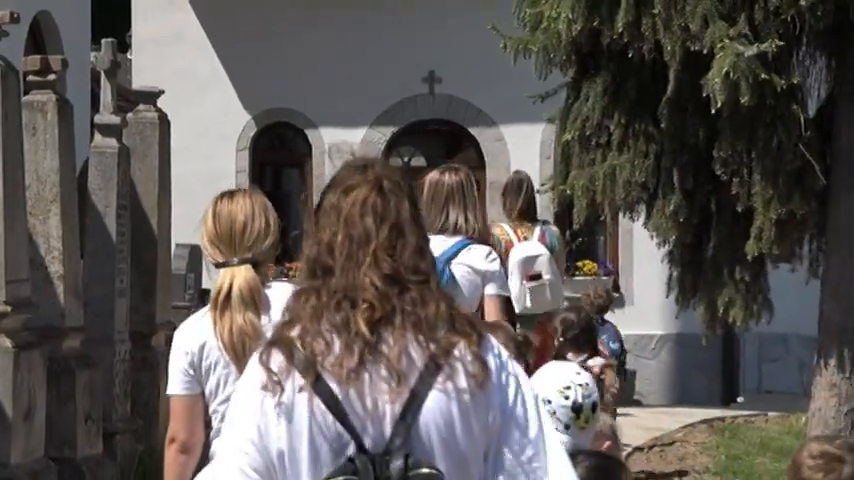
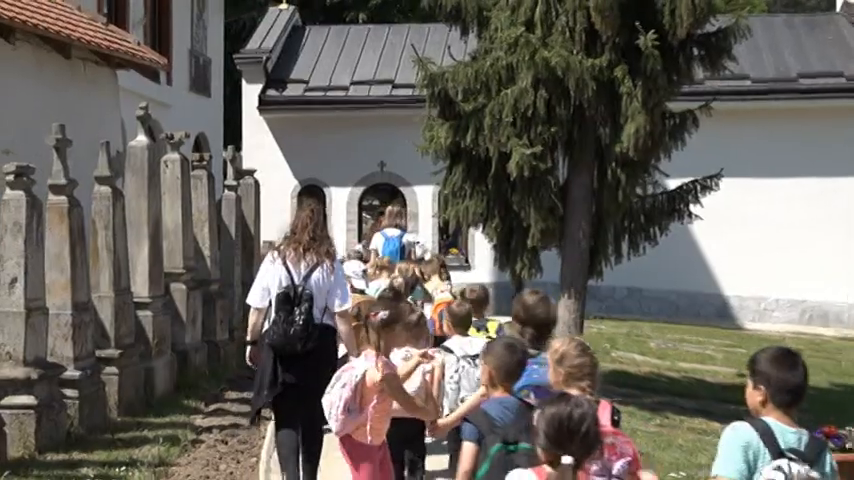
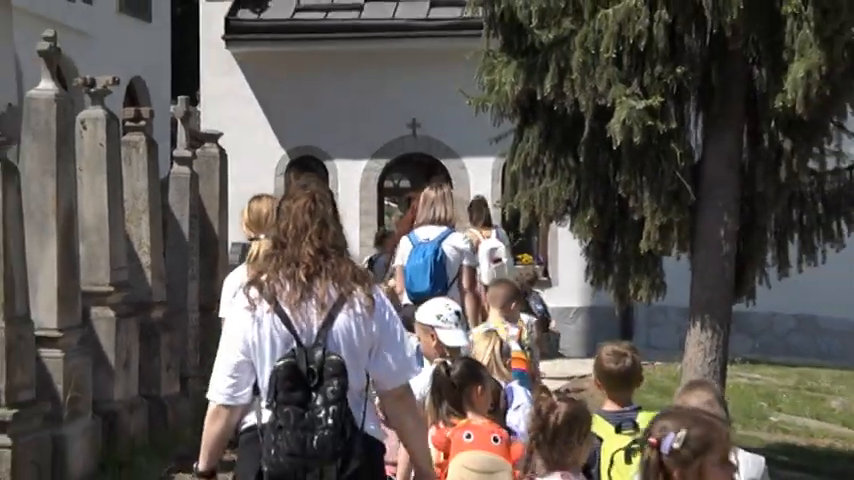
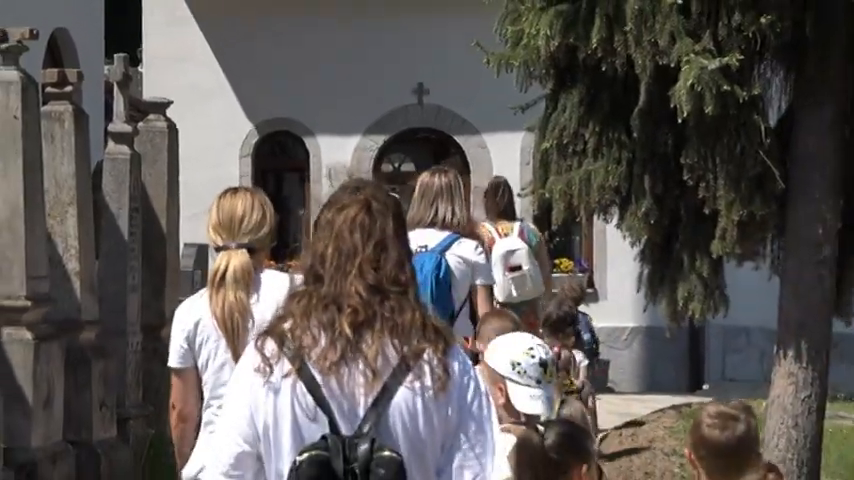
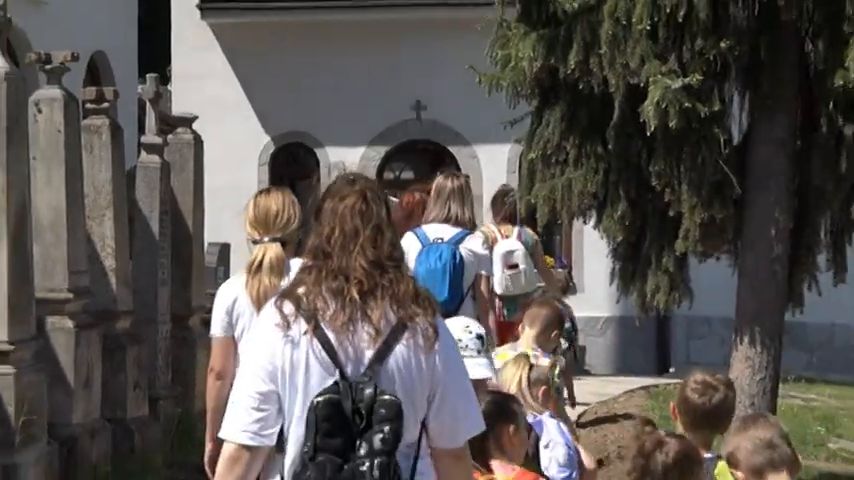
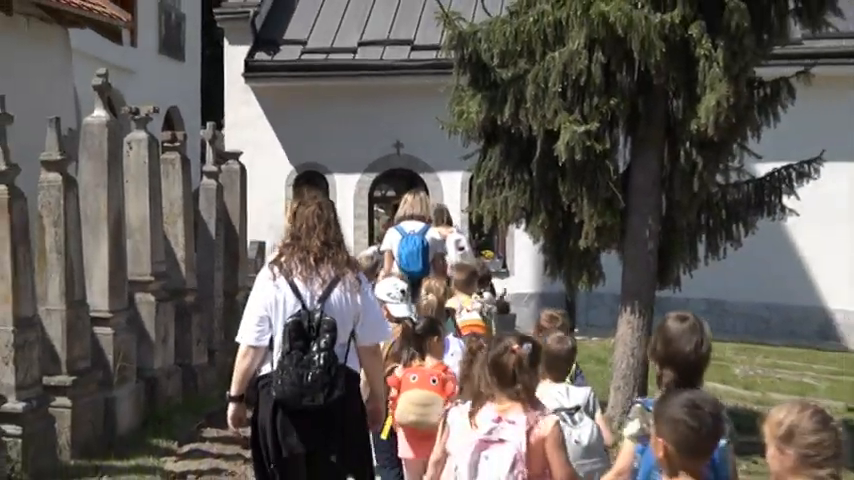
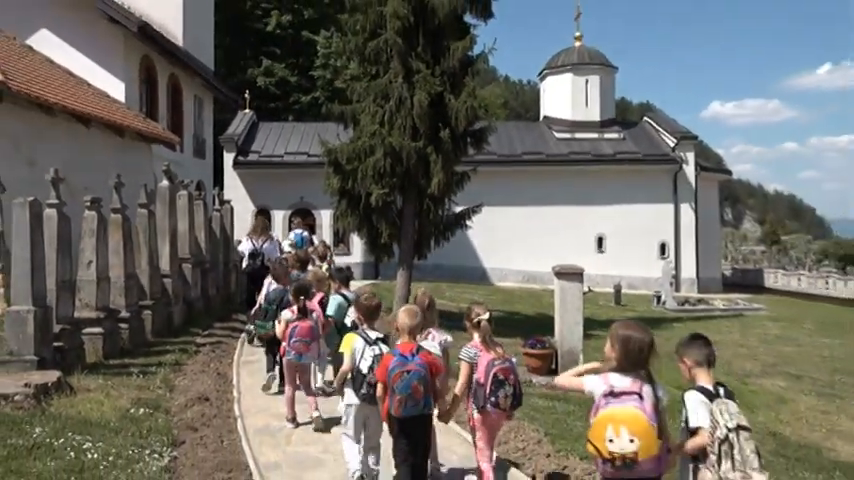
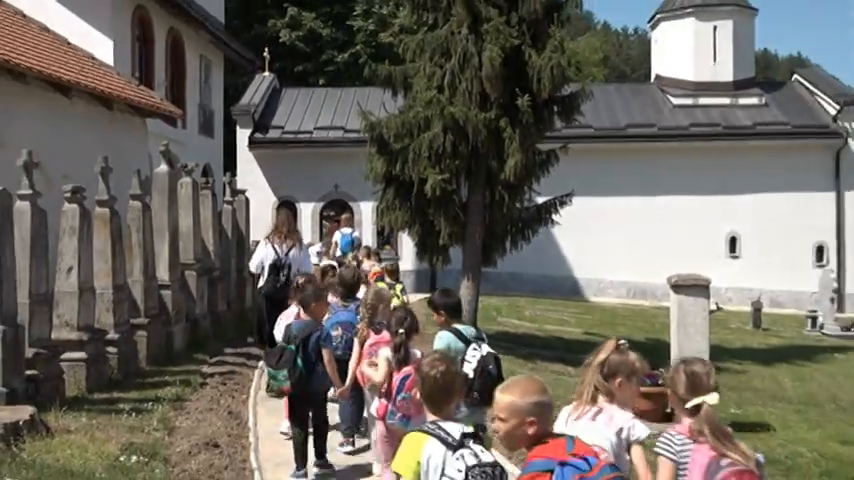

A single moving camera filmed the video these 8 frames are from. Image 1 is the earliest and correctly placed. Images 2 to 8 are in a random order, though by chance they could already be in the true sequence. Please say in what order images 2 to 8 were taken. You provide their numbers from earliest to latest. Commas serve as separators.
4, 5, 3, 6, 2, 8, 7
